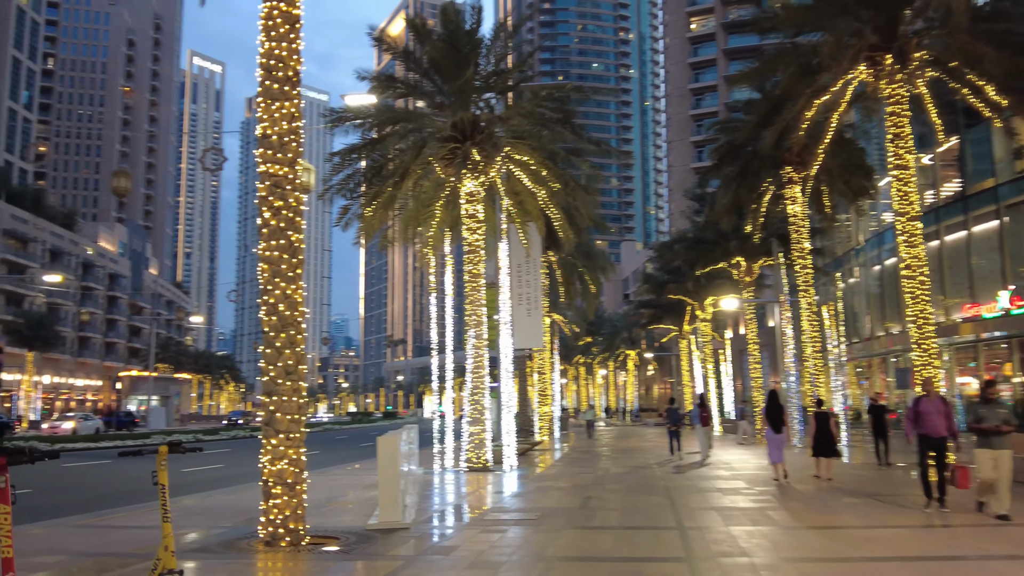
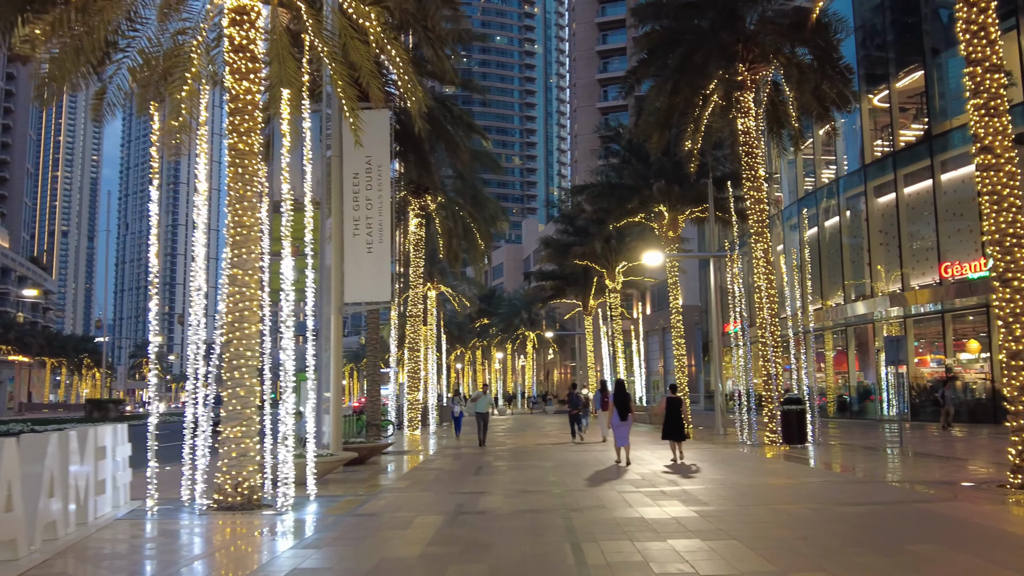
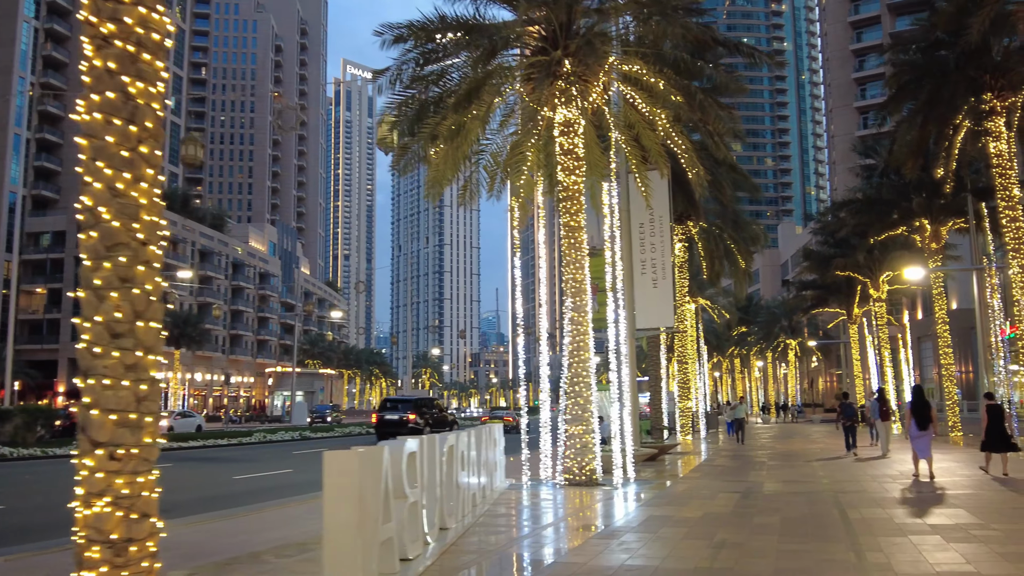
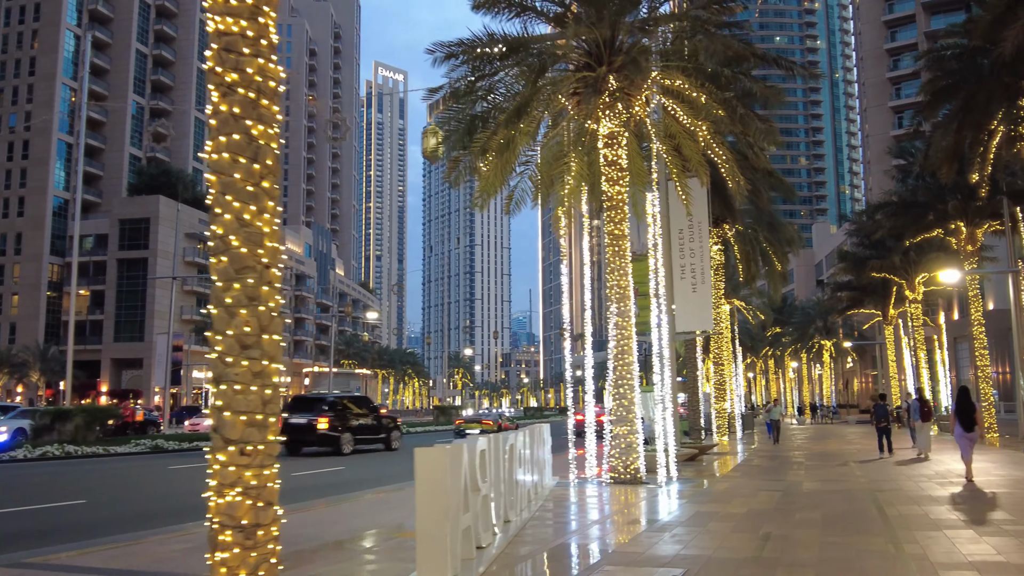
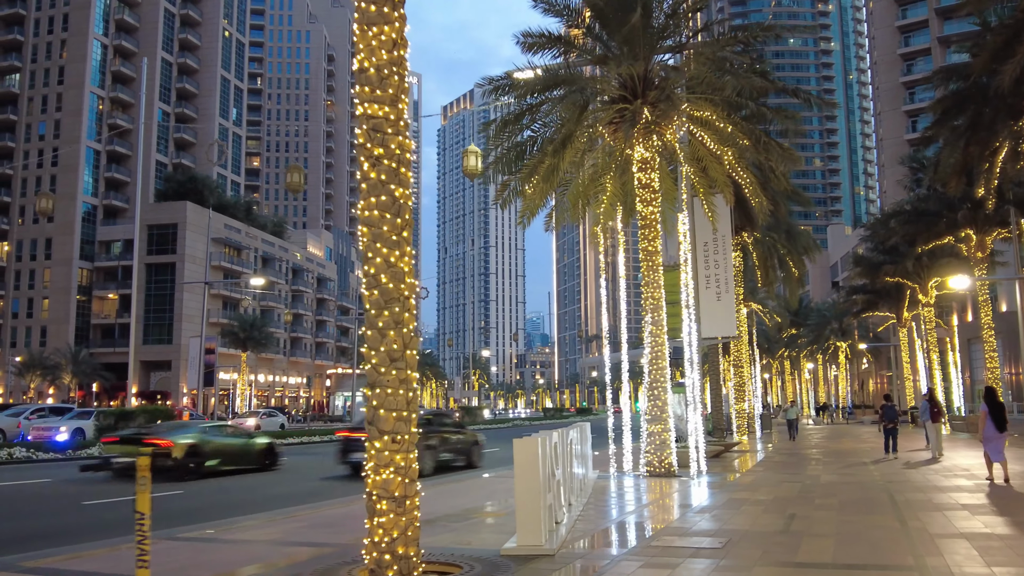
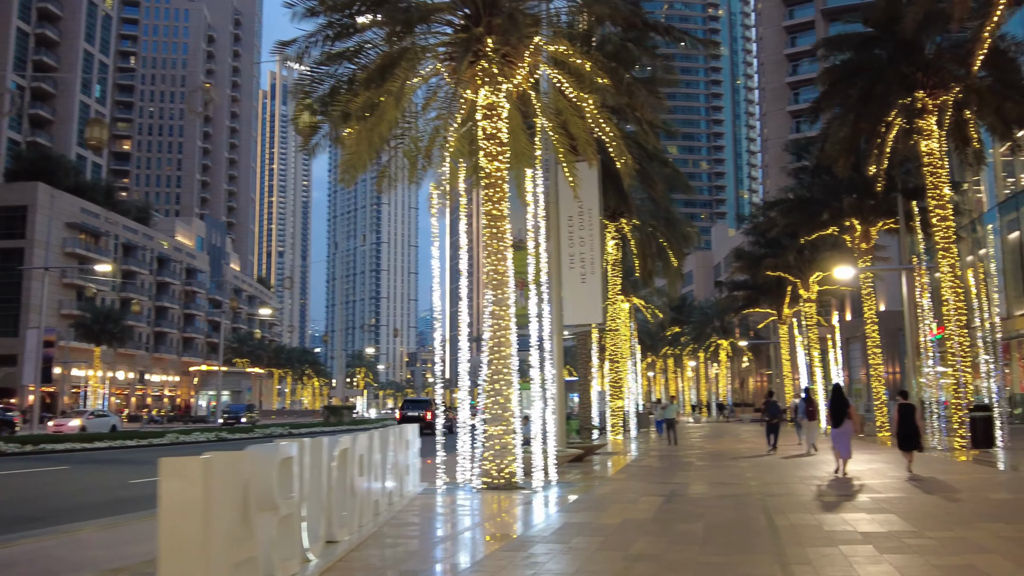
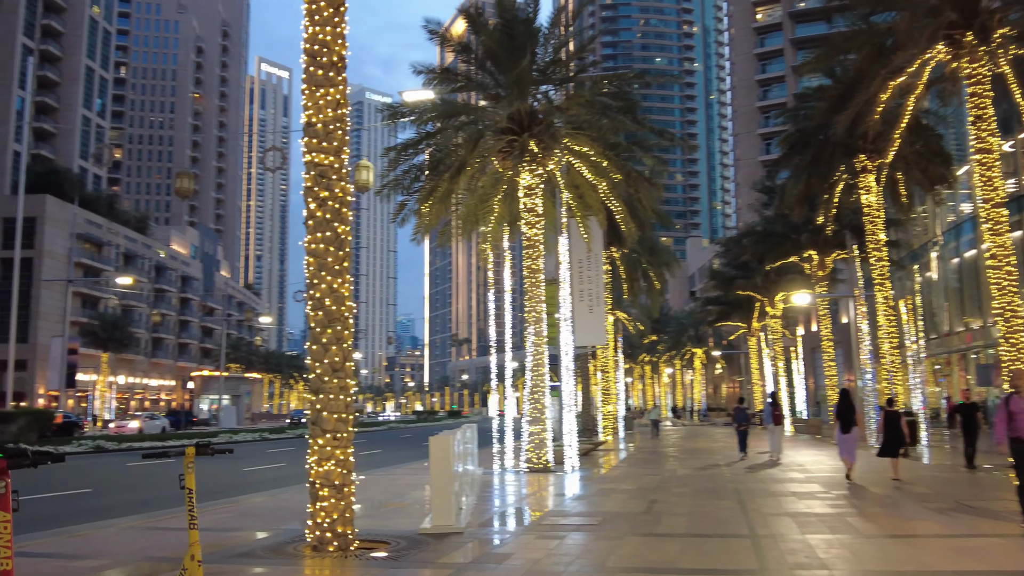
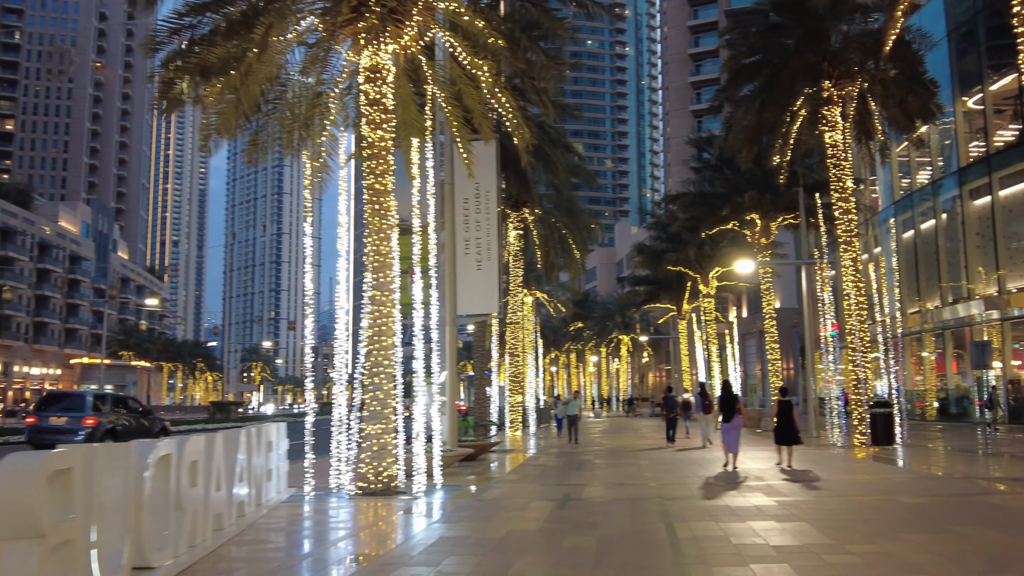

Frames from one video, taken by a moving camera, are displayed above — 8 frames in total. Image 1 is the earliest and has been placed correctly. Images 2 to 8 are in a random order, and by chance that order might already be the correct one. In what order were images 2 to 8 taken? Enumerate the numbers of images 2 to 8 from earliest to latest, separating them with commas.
7, 5, 4, 3, 6, 8, 2
